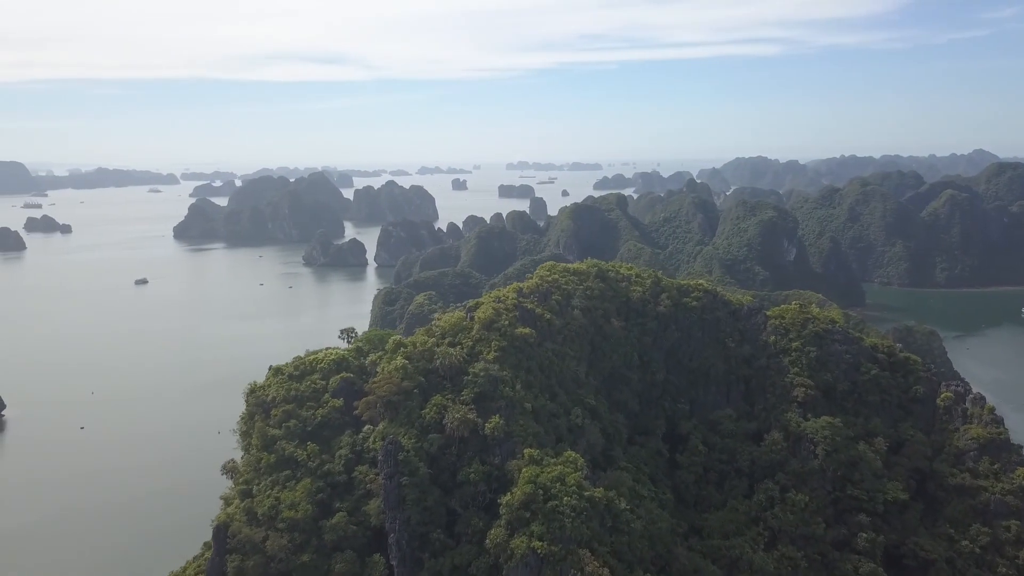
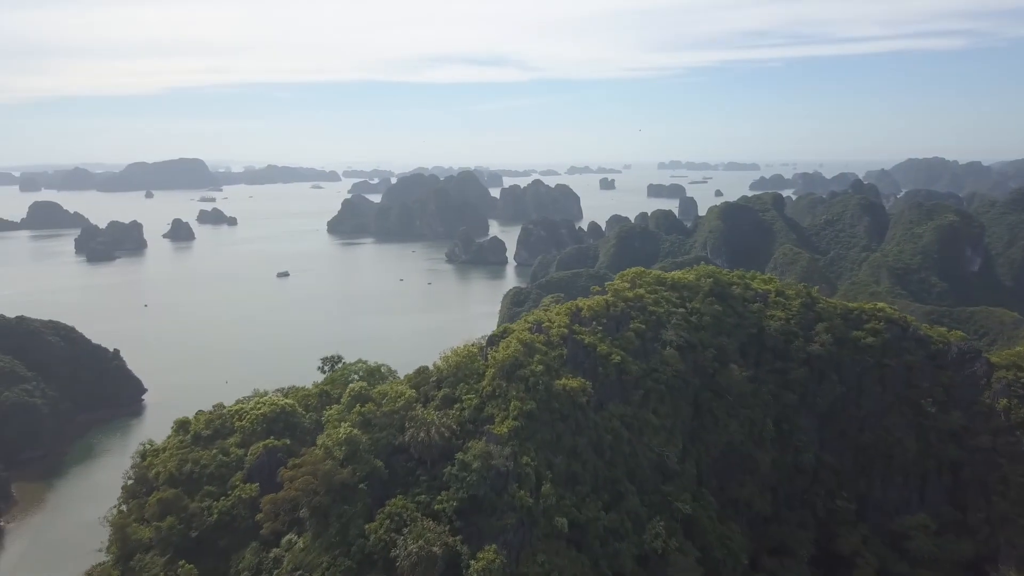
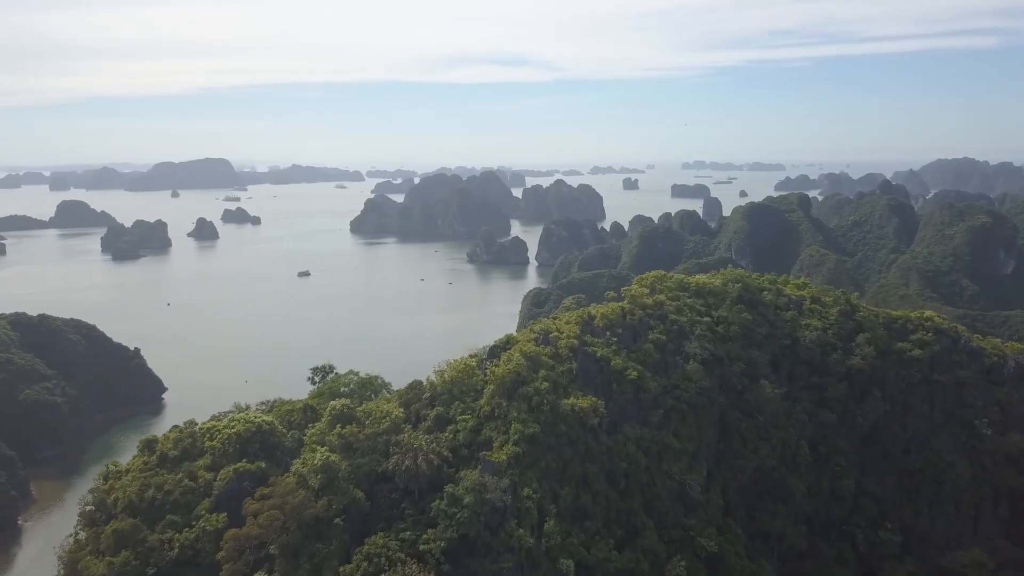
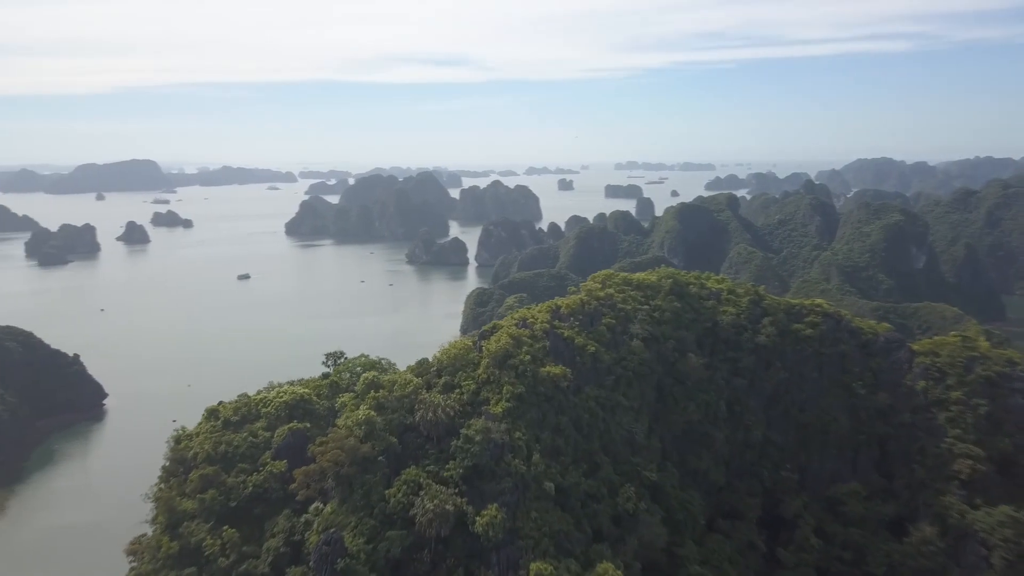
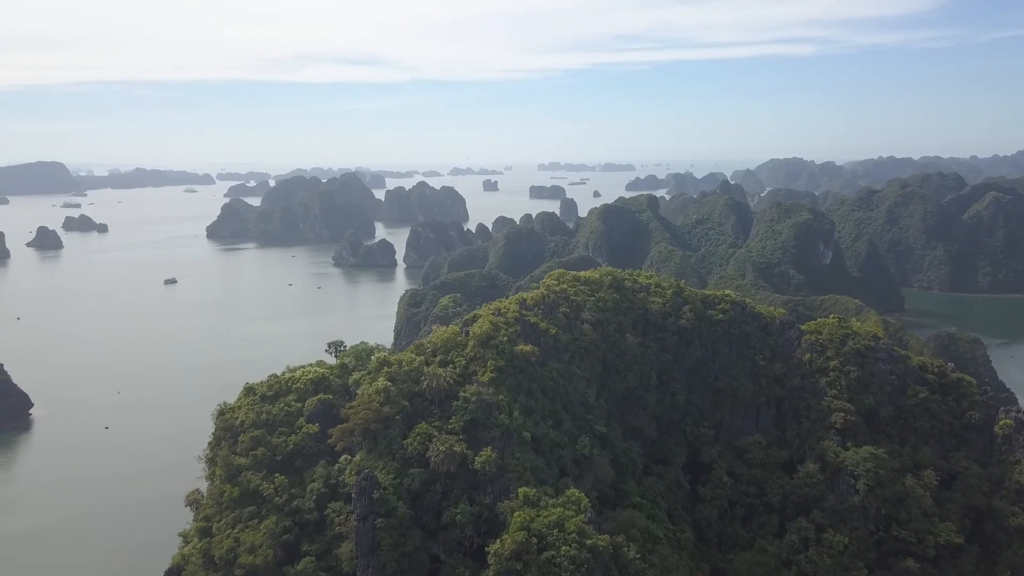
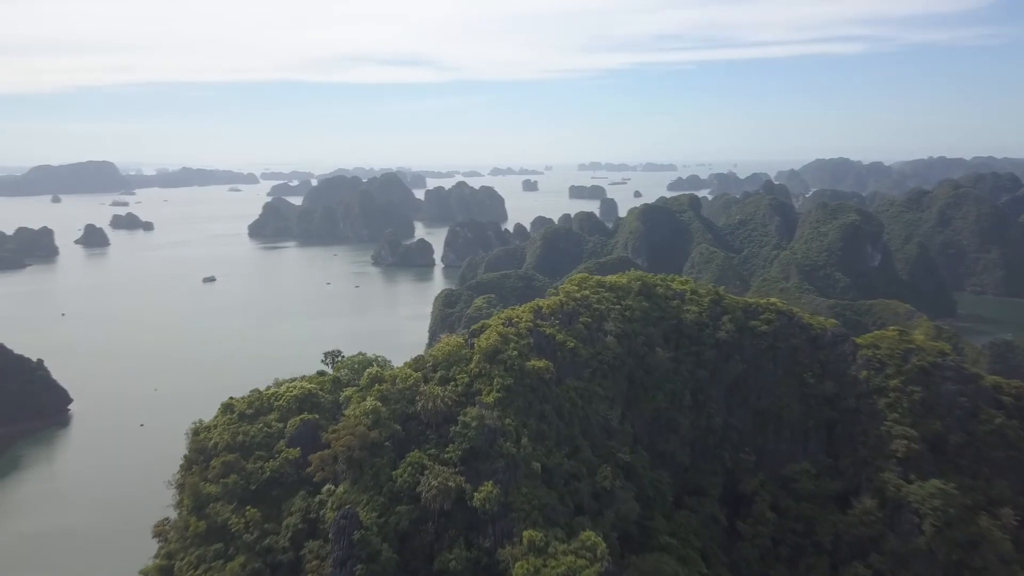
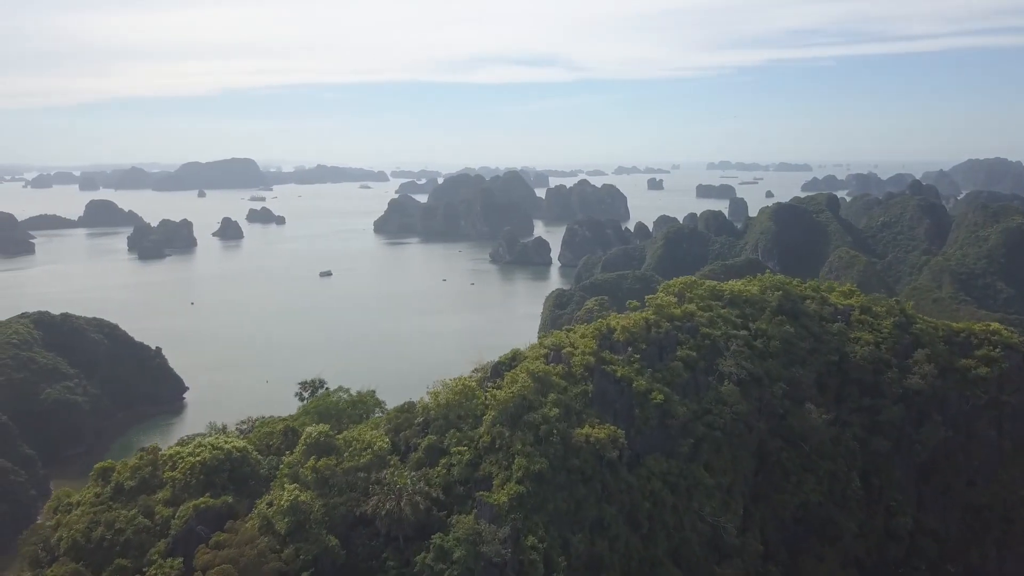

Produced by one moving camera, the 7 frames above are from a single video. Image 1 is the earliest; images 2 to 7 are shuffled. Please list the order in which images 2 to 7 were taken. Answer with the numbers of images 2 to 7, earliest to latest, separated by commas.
5, 6, 4, 2, 3, 7
